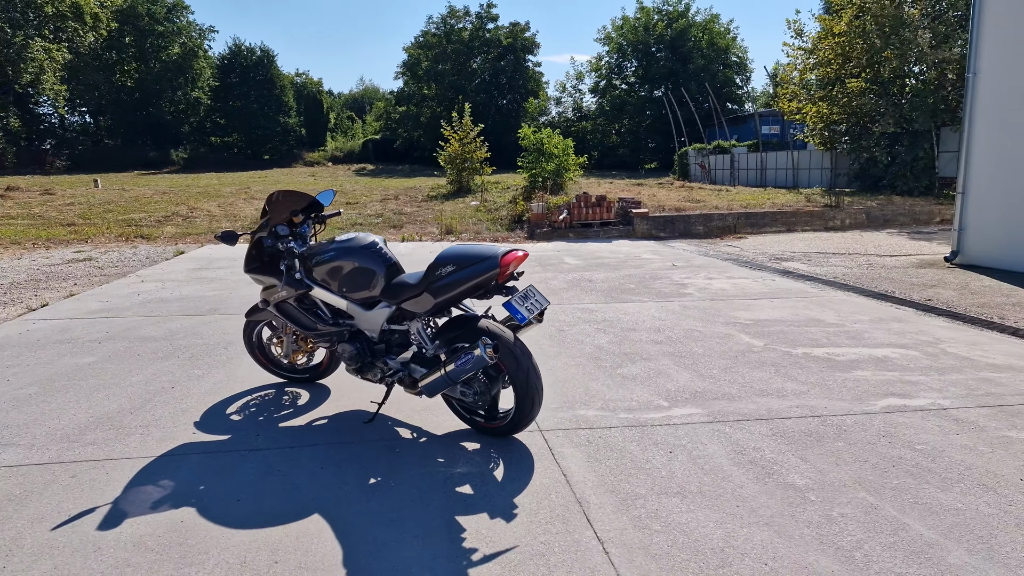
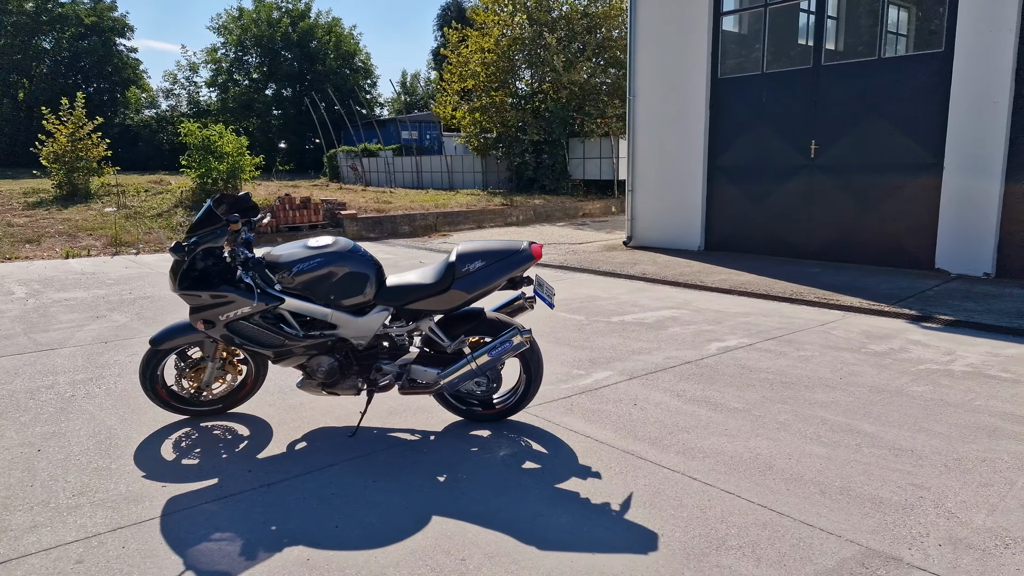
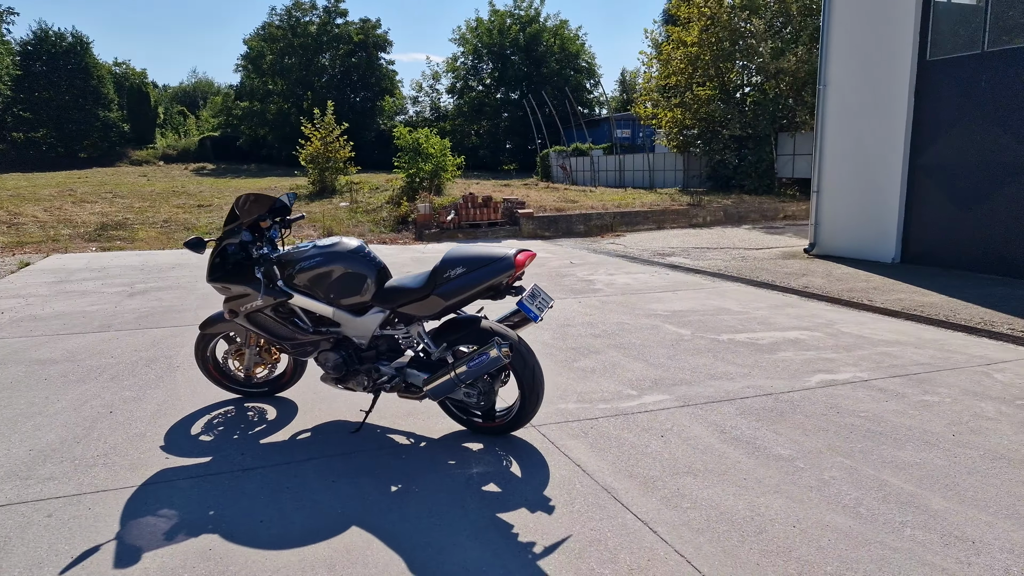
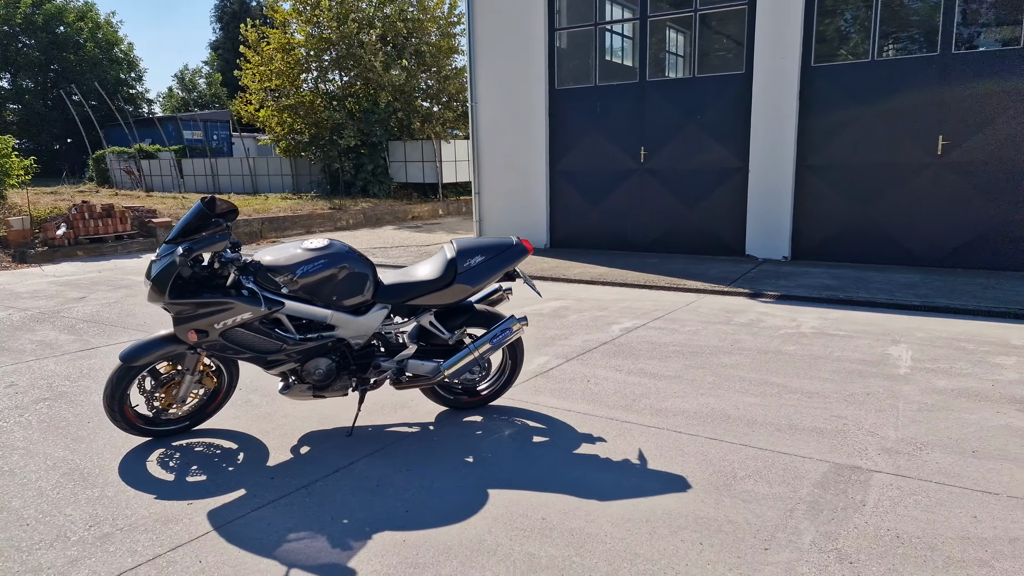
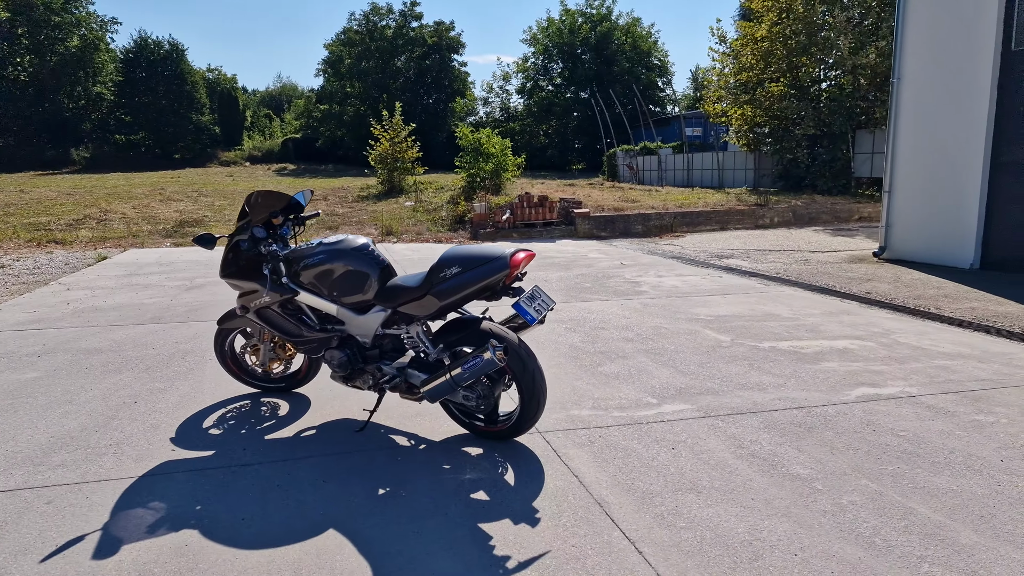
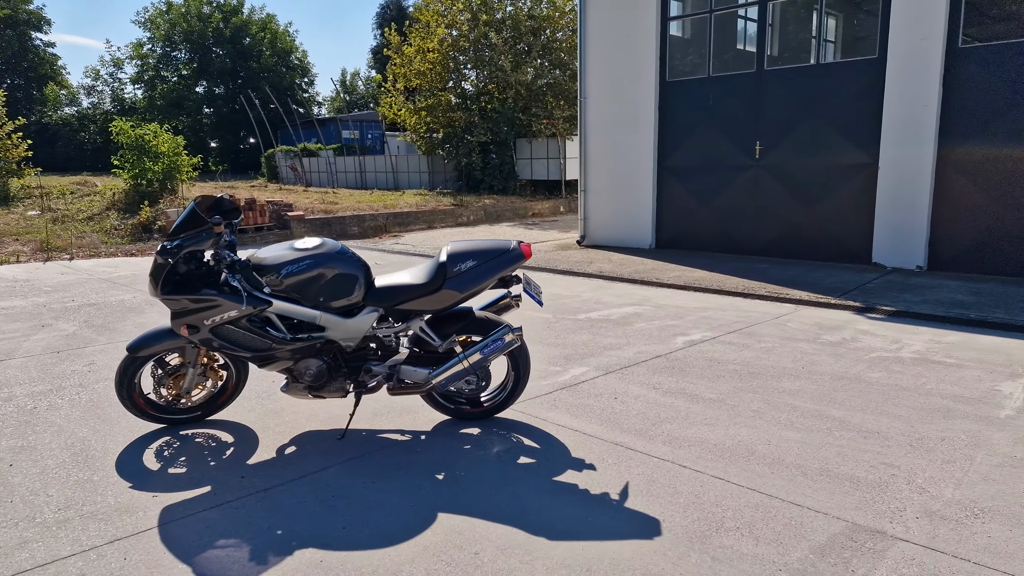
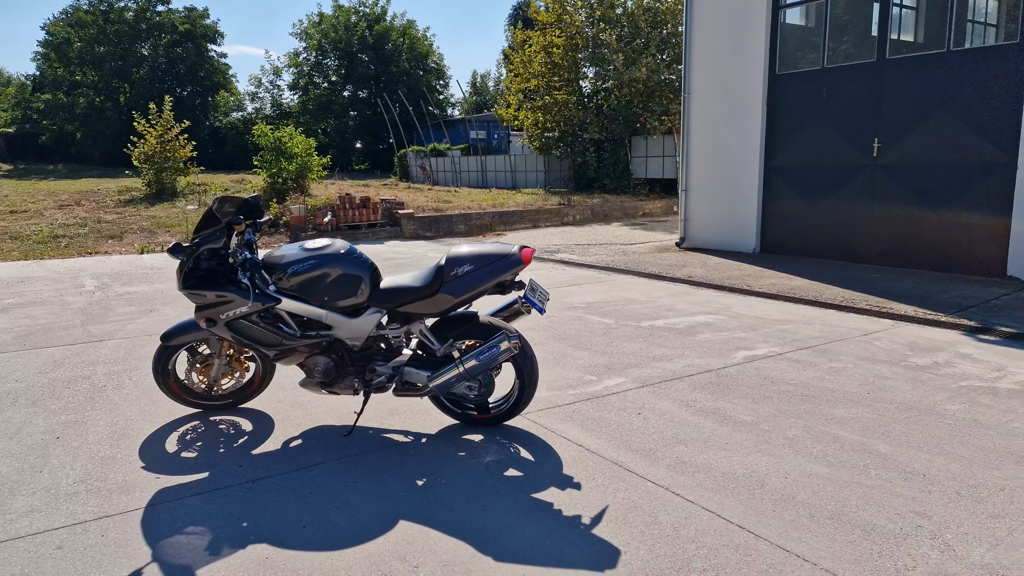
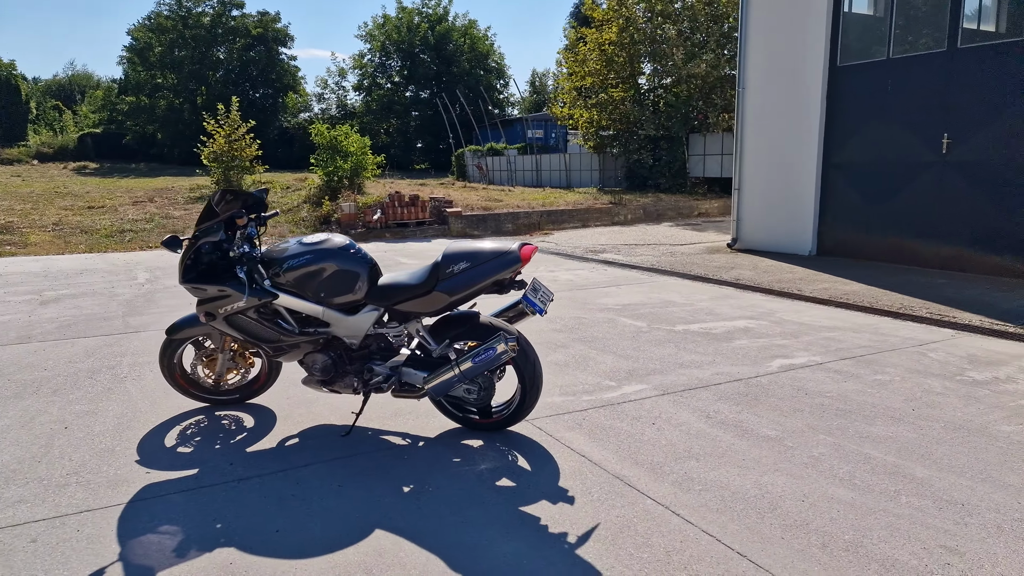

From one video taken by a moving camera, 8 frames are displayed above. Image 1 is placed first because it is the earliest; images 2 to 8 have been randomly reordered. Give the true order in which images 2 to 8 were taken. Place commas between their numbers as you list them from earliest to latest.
5, 3, 8, 7, 2, 6, 4
